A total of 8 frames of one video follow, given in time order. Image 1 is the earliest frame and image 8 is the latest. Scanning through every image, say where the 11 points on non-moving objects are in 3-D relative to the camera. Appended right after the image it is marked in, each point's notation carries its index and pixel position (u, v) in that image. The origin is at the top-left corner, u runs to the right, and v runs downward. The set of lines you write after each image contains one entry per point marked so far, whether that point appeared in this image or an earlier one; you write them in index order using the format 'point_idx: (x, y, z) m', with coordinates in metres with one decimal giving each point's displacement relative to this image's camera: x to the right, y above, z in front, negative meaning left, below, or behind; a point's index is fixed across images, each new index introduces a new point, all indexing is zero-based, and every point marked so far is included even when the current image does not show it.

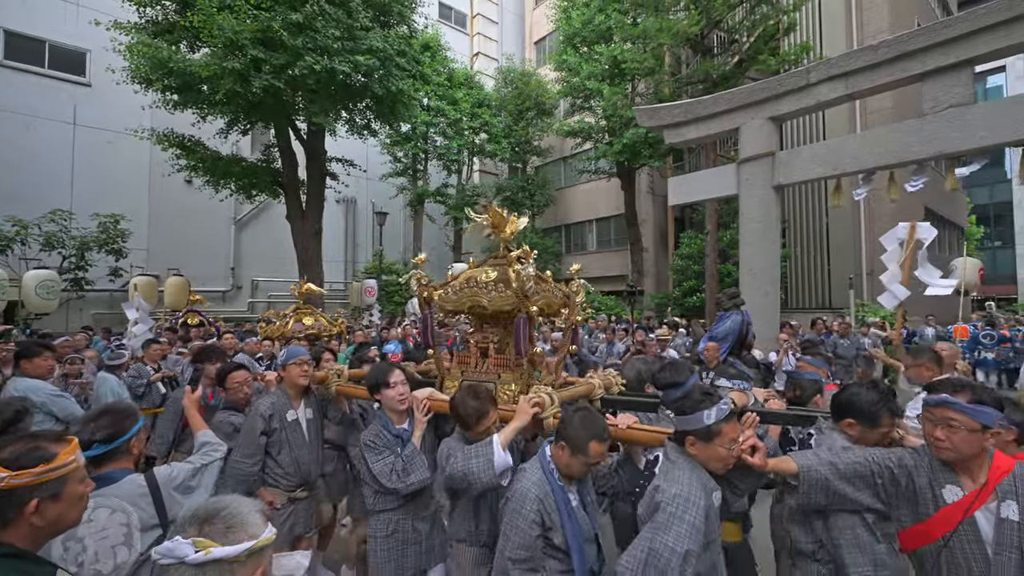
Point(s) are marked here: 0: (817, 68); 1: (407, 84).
0: (+4.6, +3.3, +9.1) m
1: (-2.0, +4.2, +12.2) m
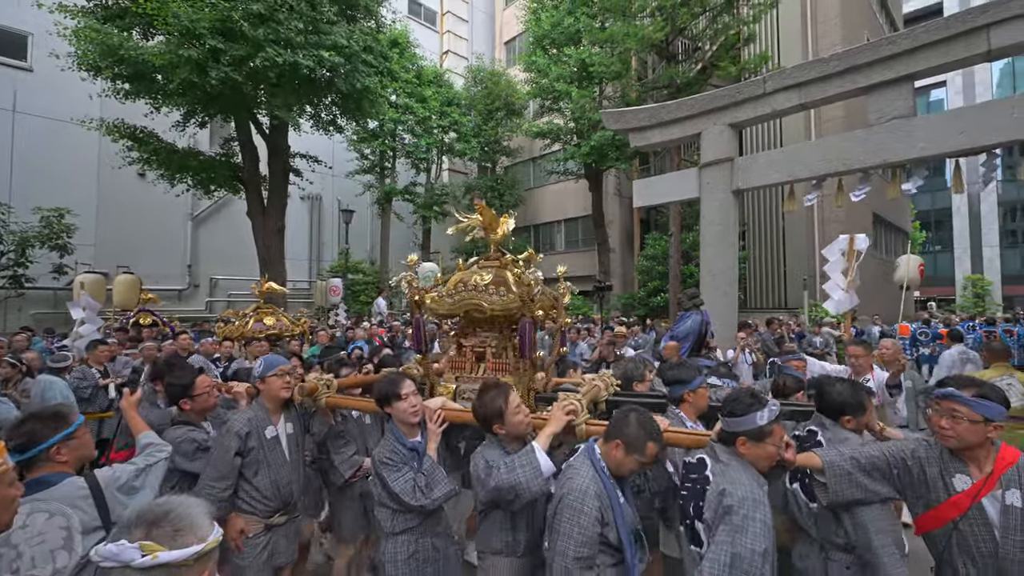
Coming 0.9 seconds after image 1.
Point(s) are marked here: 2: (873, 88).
0: (+4.1, +3.3, +9.5) m
1: (-2.7, +4.2, +12.0) m
2: (+5.2, +2.9, +8.8) m
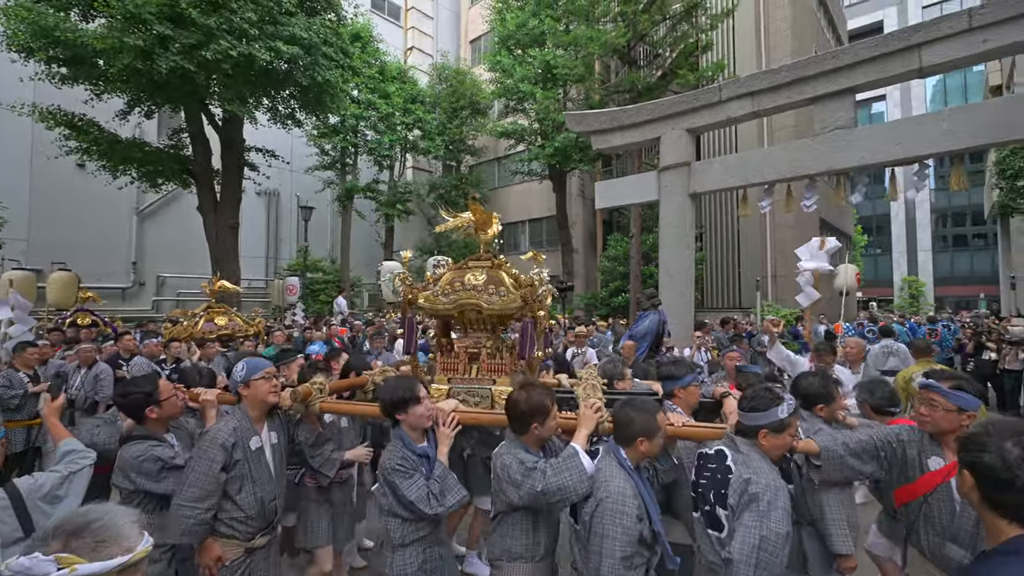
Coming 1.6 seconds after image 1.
0: (+3.5, +3.3, +9.9) m
1: (-3.5, +4.2, +11.8) m
2: (+4.7, +2.9, +9.2) m
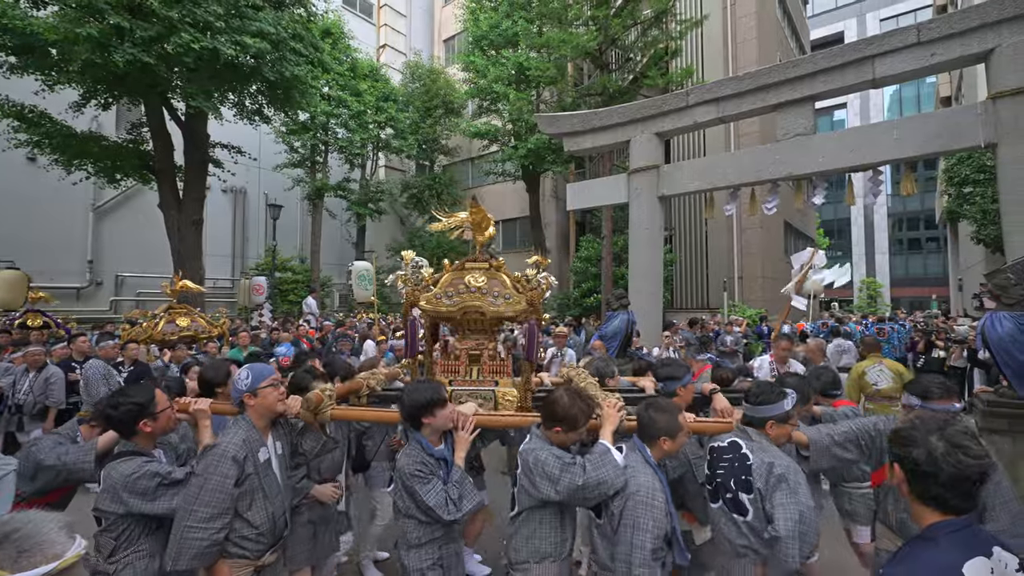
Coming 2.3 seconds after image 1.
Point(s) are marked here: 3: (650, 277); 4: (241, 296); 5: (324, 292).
0: (+3.1, +3.3, +10.1) m
1: (-4.0, +4.2, +11.6) m
2: (+4.3, +2.9, +9.5) m
3: (+2.5, +0.2, +10.7) m
4: (-6.3, -0.2, +14.1) m
5: (-5.2, -0.1, +17.1) m
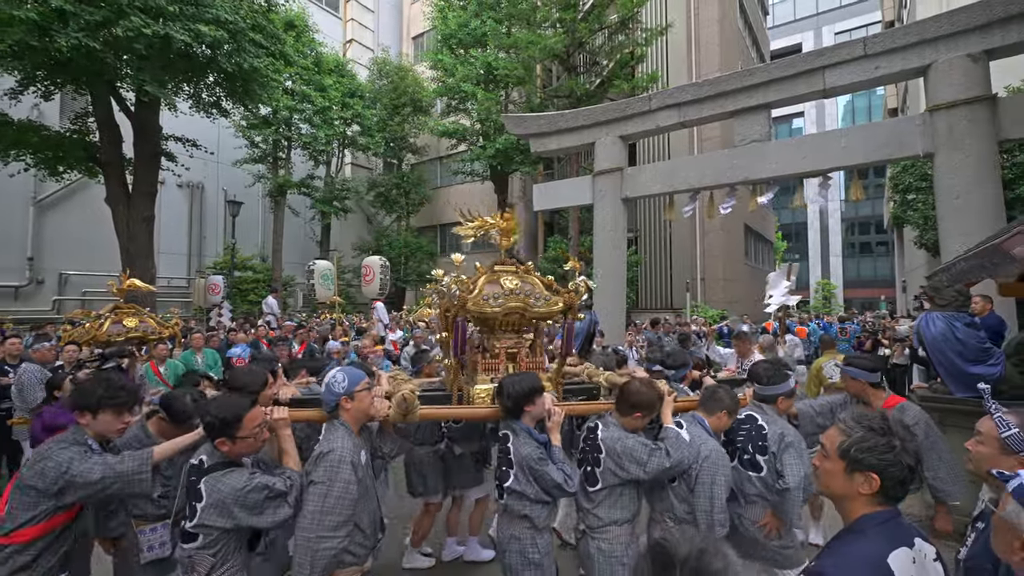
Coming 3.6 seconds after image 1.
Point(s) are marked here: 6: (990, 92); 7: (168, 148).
0: (+2.5, +3.3, +10.3) m
1: (-4.7, +4.2, +11.2) m
2: (+3.8, +2.9, +9.9) m
3: (+1.9, +0.2, +10.8) m
4: (-7.2, -0.2, +13.5) m
5: (-6.3, -0.1, +16.6) m
6: (+6.1, +2.5, +7.7) m
7: (-8.7, +3.6, +15.2) m
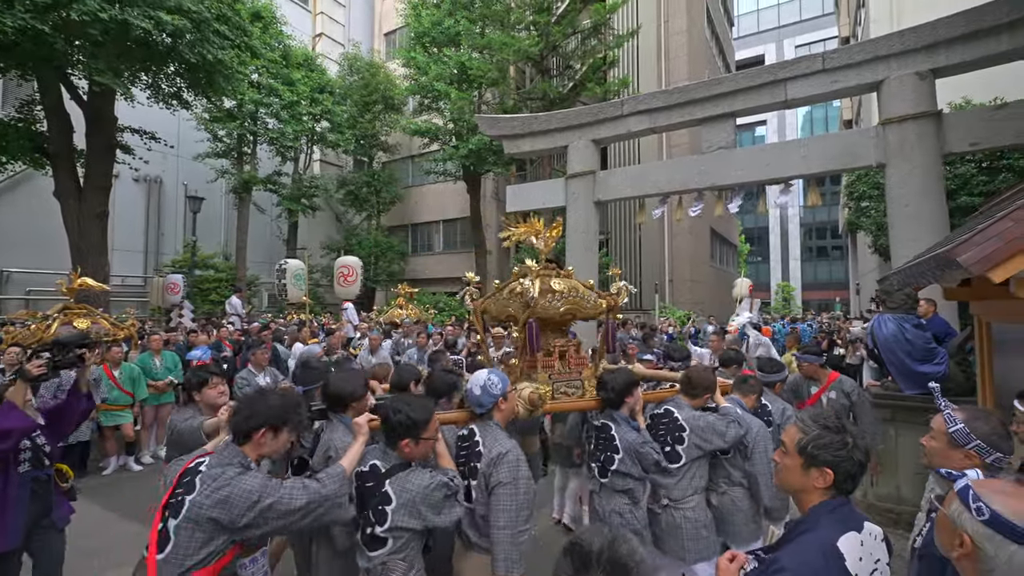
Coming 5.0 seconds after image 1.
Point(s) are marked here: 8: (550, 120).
0: (+2.0, +3.3, +10.5) m
1: (-5.2, +4.2, +10.8) m
2: (+3.3, +2.9, +10.1) m
3: (+1.3, +0.2, +10.9) m
4: (-7.9, -0.2, +12.9) m
5: (-7.3, -0.2, +16.0) m
6: (+5.8, +2.5, +8.2) m
7: (-9.6, +3.6, +14.5) m
8: (+0.7, +3.1, +11.0) m
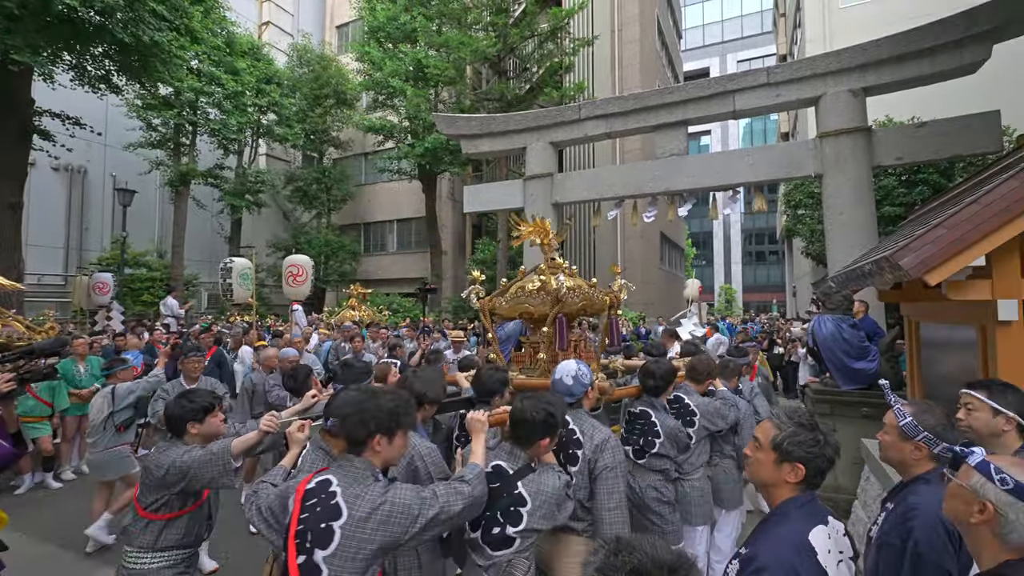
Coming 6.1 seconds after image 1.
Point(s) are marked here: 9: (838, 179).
0: (+1.2, +3.2, +10.6) m
1: (-6.0, +4.2, +10.1) m
2: (+2.6, +2.8, +10.4) m
3: (+0.5, +0.1, +10.9) m
4: (-8.9, -0.3, +11.8) m
5: (-8.7, -0.3, +14.9) m
6: (+5.2, +2.4, +8.7) m
7: (-10.7, +3.5, +13.2) m
8: (-0.2, +3.1, +11.0) m
9: (+4.9, +1.7, +8.8) m
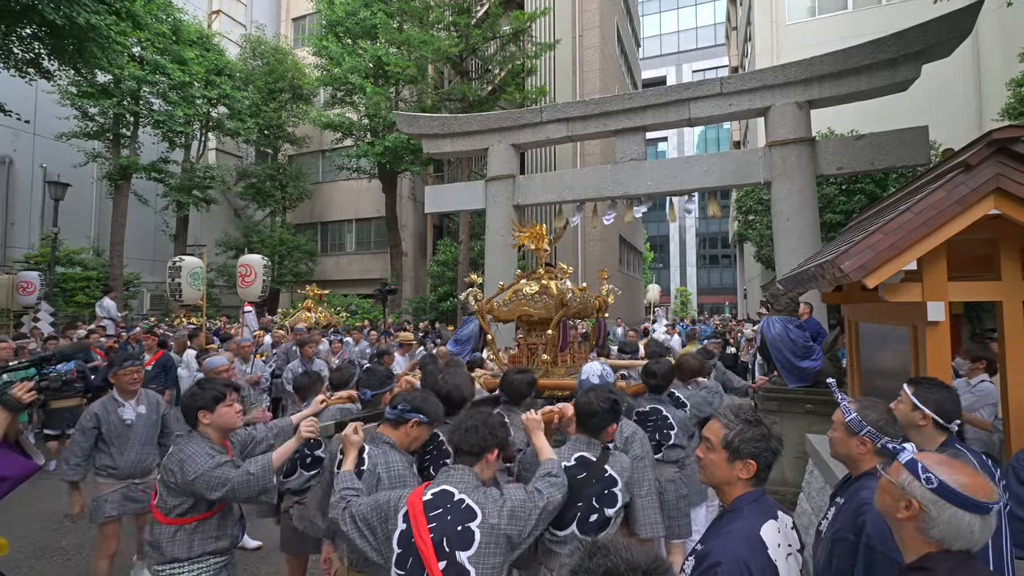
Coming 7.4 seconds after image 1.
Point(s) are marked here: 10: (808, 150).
0: (+0.5, +3.2, +10.6) m
1: (-6.6, +4.1, +9.4) m
2: (+1.9, +2.8, +10.5) m
3: (-0.2, 0.0, +10.7) m
4: (-9.7, -0.4, +10.7) m
5: (-9.8, -0.5, +13.9) m
6: (+4.7, +2.4, +9.1) m
7: (-11.6, +3.3, +12.1) m
8: (-0.9, +3.0, +10.8) m
9: (+4.3, +1.6, +9.2) m
10: (+4.6, +2.2, +9.1) m
